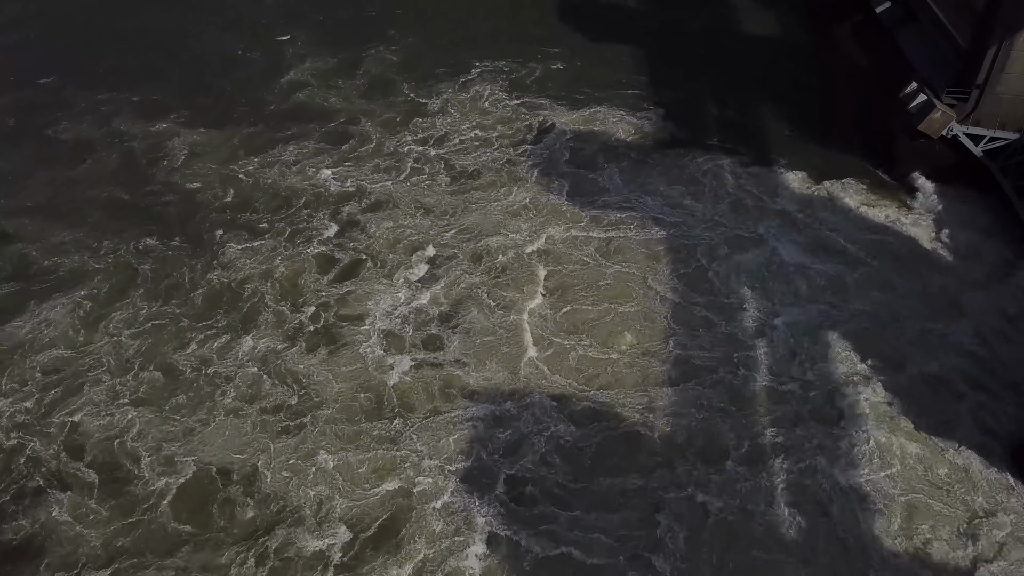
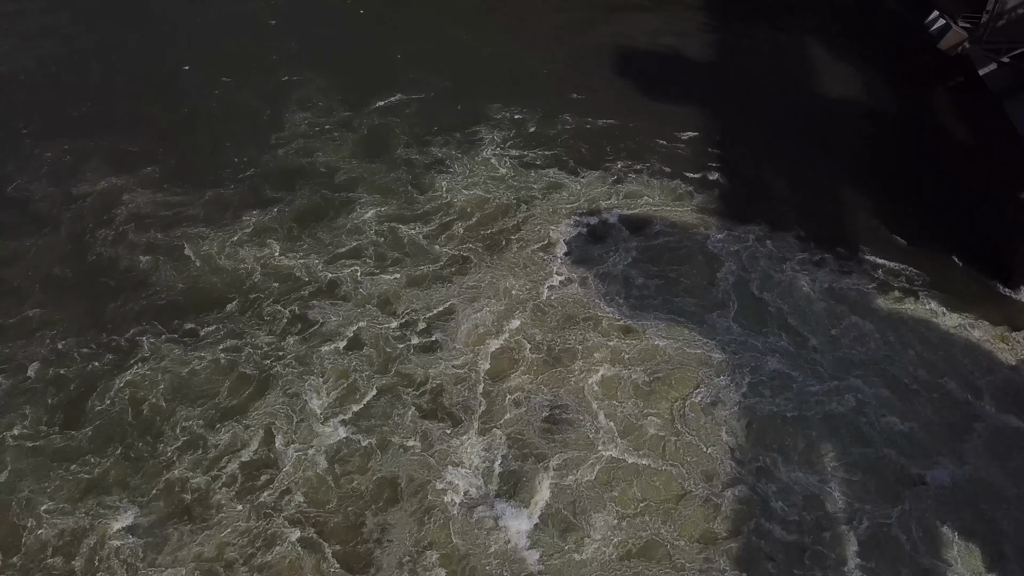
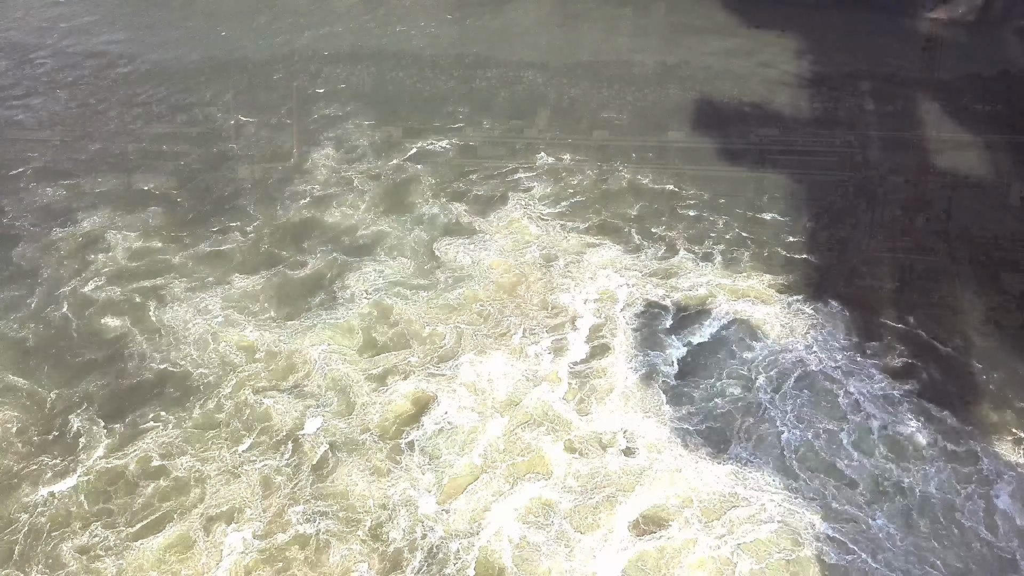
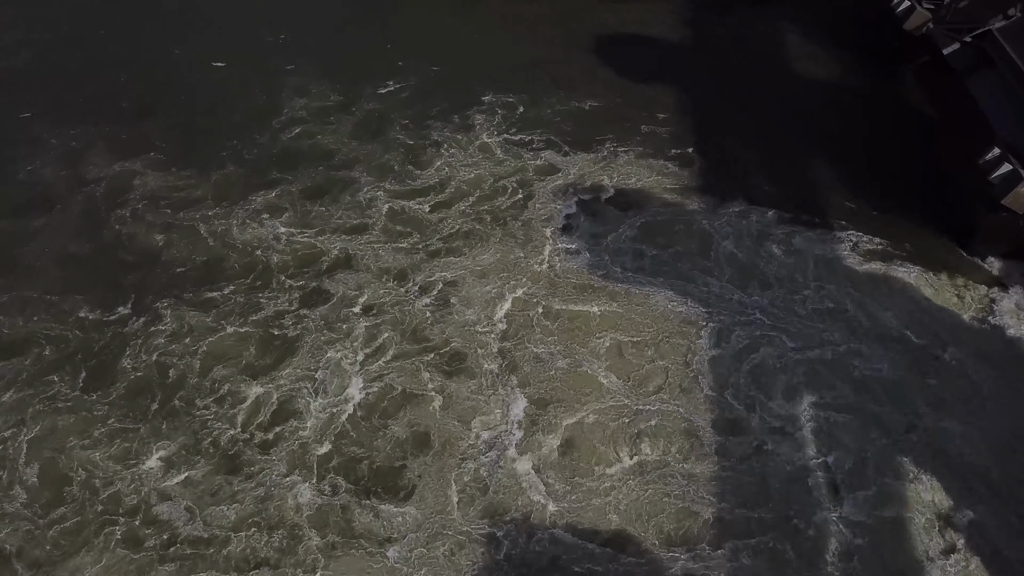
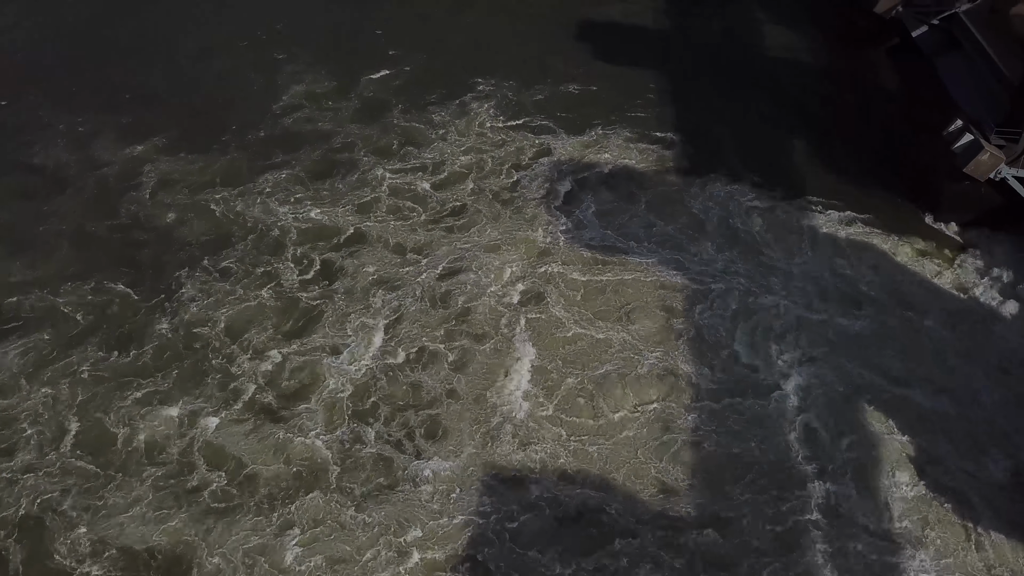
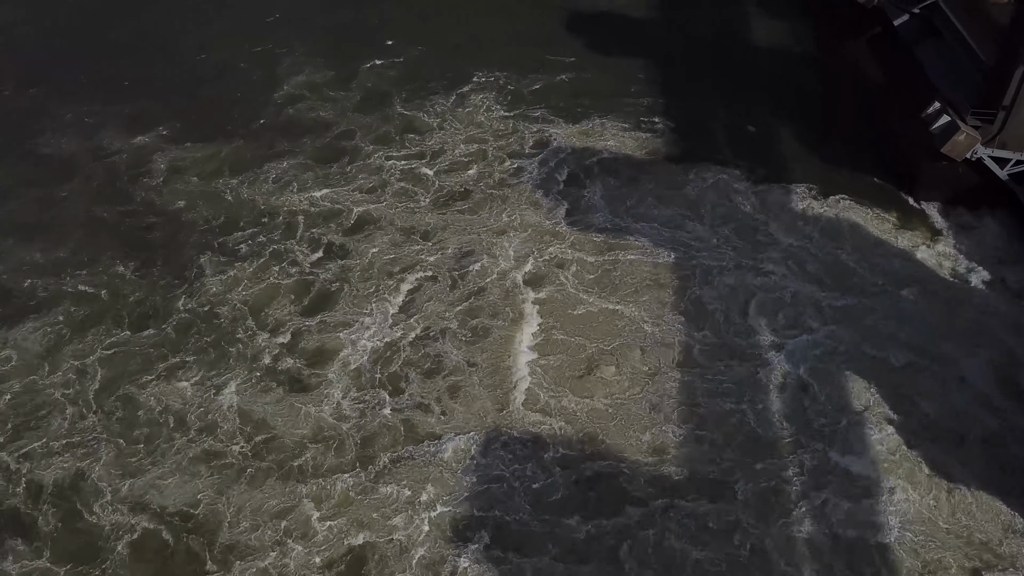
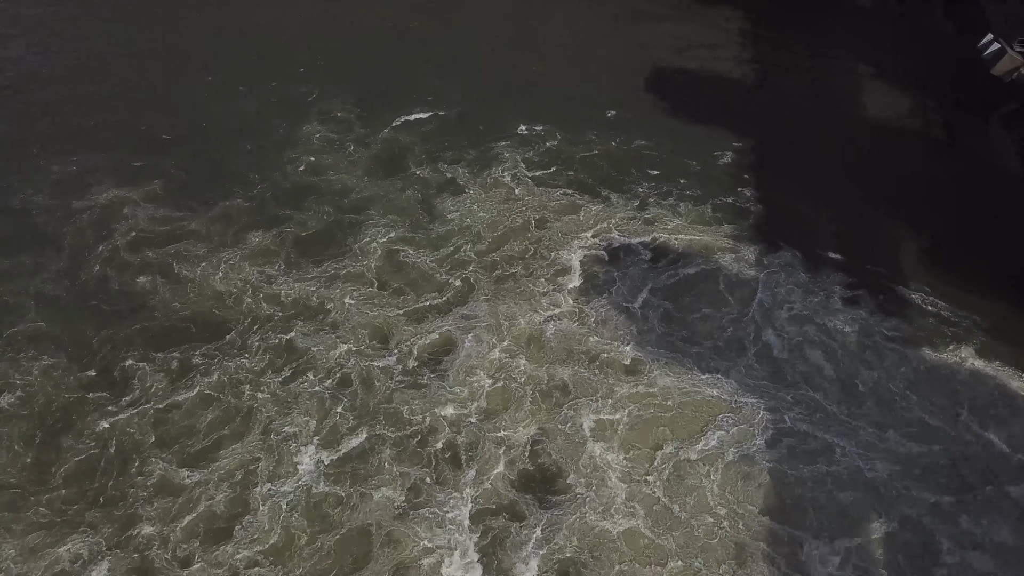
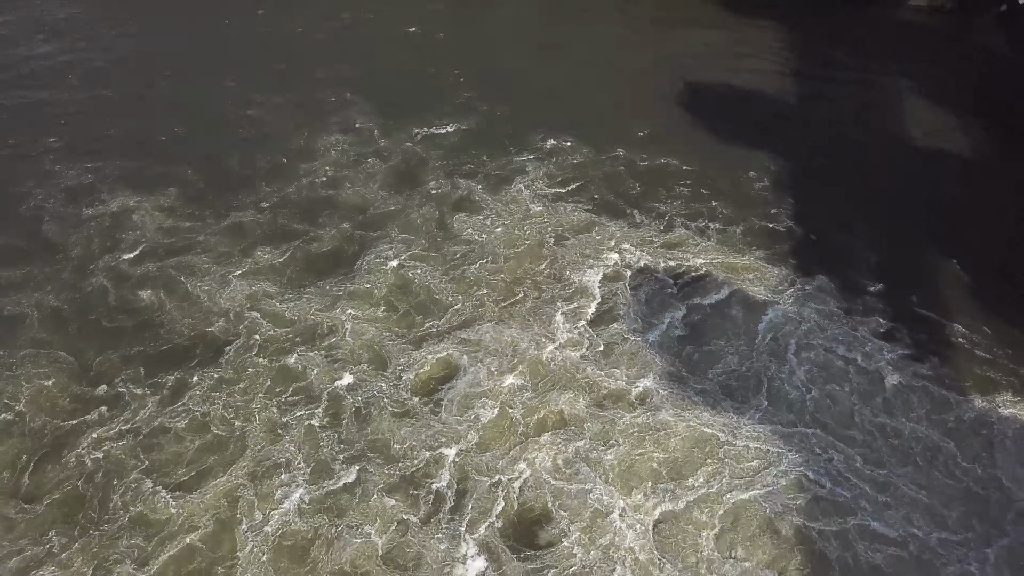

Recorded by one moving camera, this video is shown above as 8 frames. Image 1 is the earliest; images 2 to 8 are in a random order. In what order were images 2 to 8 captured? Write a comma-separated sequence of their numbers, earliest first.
6, 5, 4, 2, 7, 8, 3
